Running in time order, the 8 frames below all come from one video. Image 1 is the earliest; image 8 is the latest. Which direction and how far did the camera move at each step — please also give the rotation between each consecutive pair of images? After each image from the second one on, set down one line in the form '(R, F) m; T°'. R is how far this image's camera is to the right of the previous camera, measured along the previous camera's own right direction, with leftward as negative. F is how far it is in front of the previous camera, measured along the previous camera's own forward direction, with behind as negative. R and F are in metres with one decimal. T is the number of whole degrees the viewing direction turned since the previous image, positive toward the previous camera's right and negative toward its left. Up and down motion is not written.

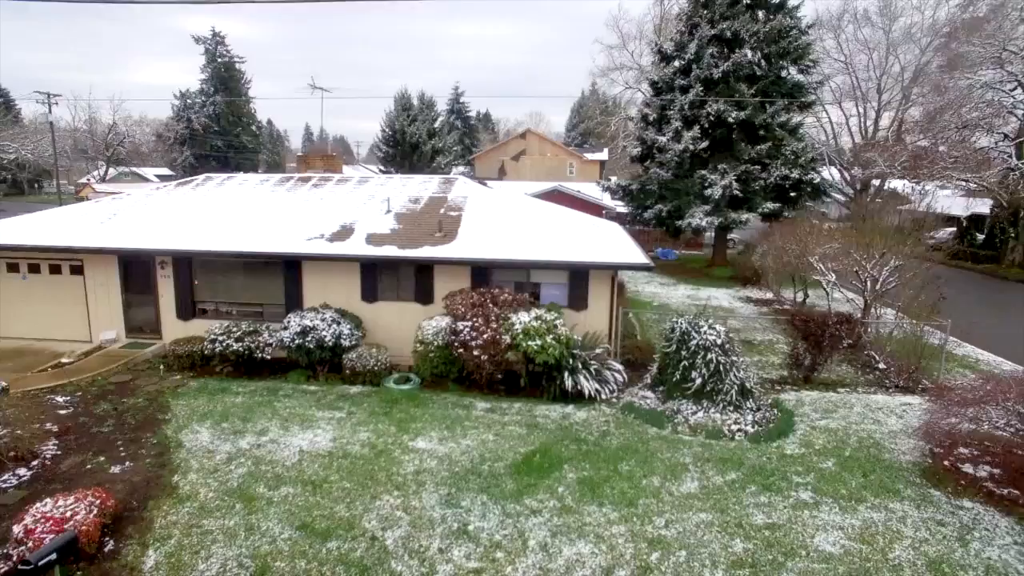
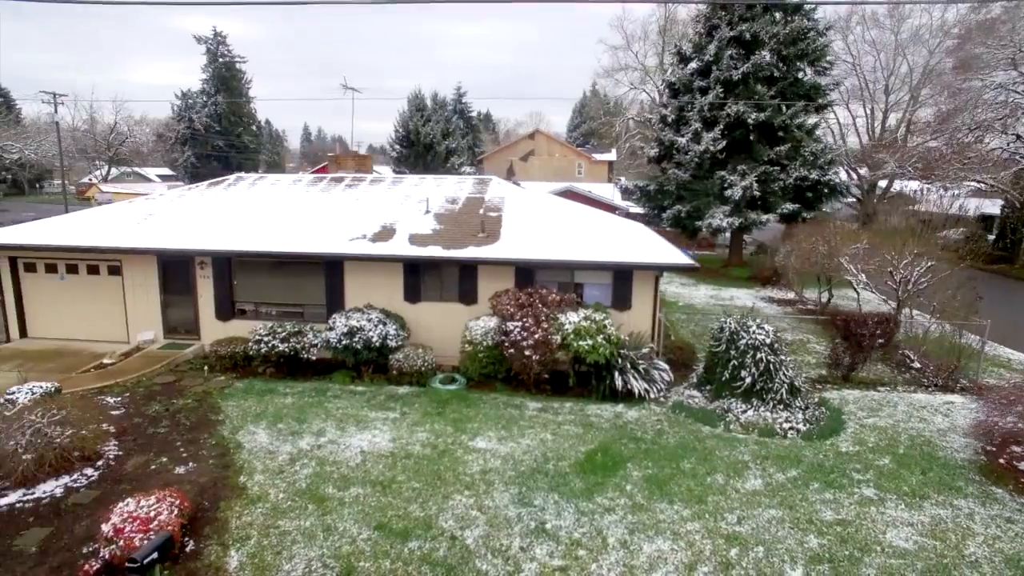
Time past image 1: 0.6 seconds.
(-0.8, -0.1) m; +1°
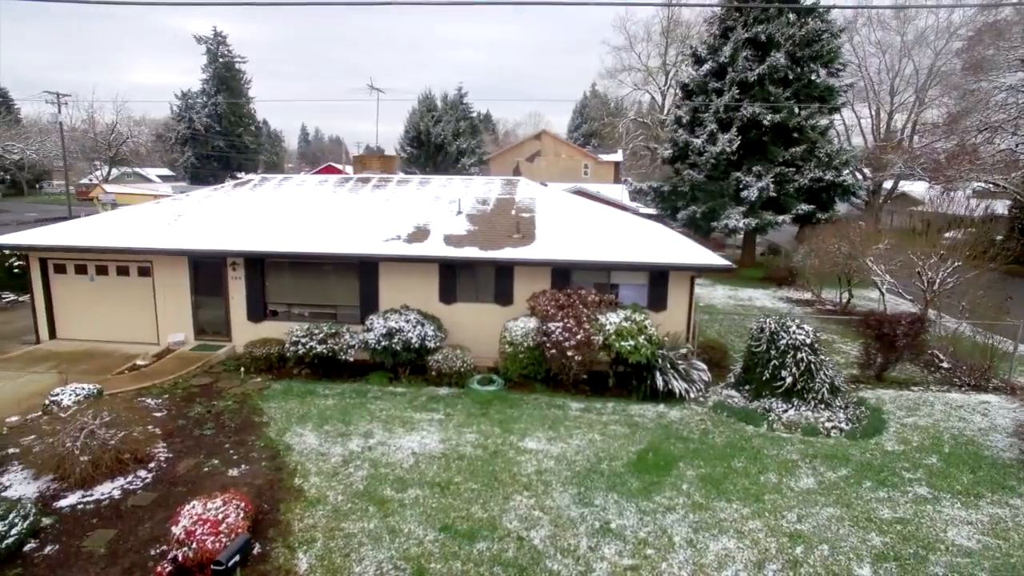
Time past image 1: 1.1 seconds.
(-0.7, 0.0) m; +1°
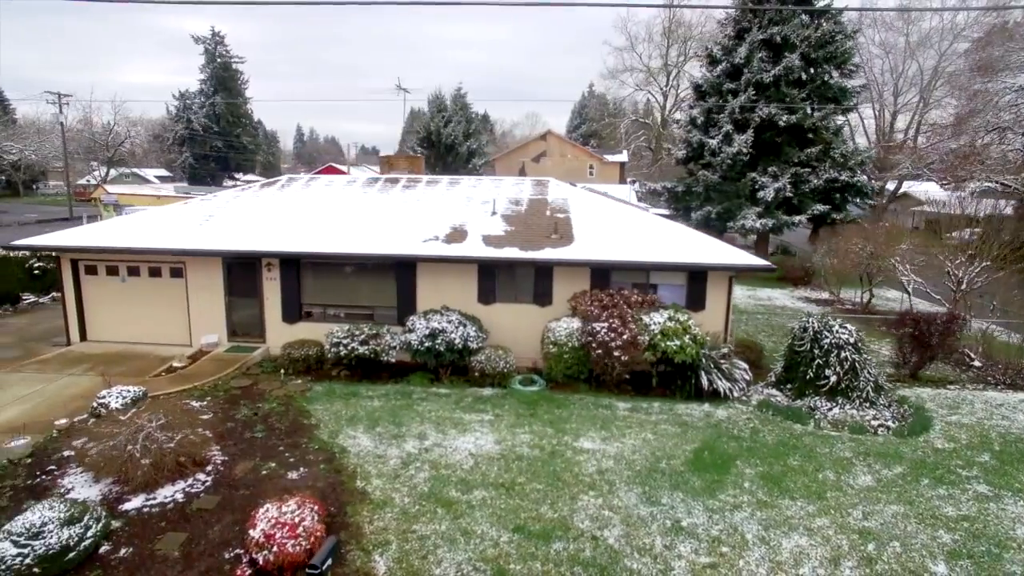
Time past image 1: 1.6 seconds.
(-0.8, 0.0) m; +1°
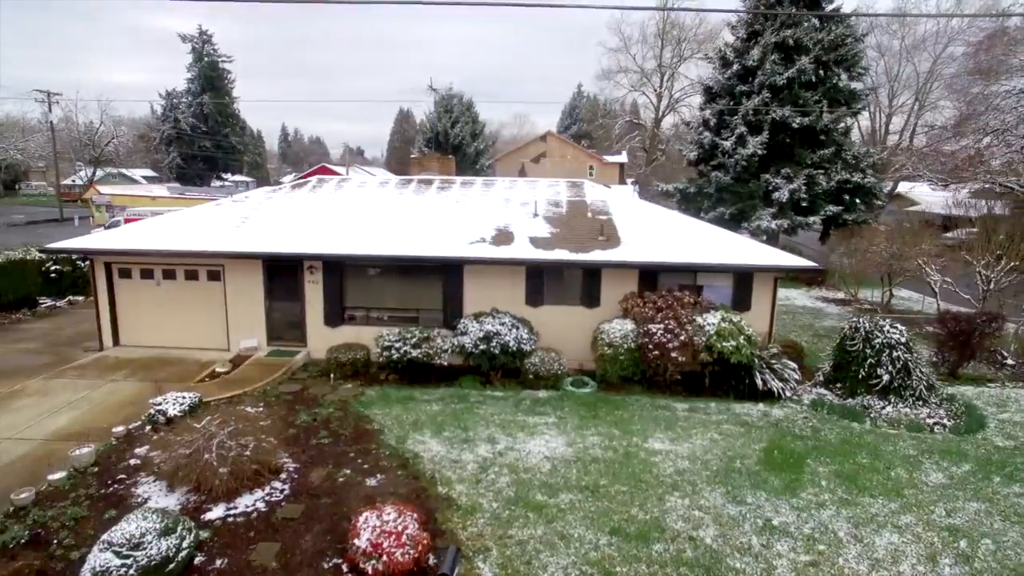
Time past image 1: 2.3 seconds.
(-1.2, 0.0) m; +2°
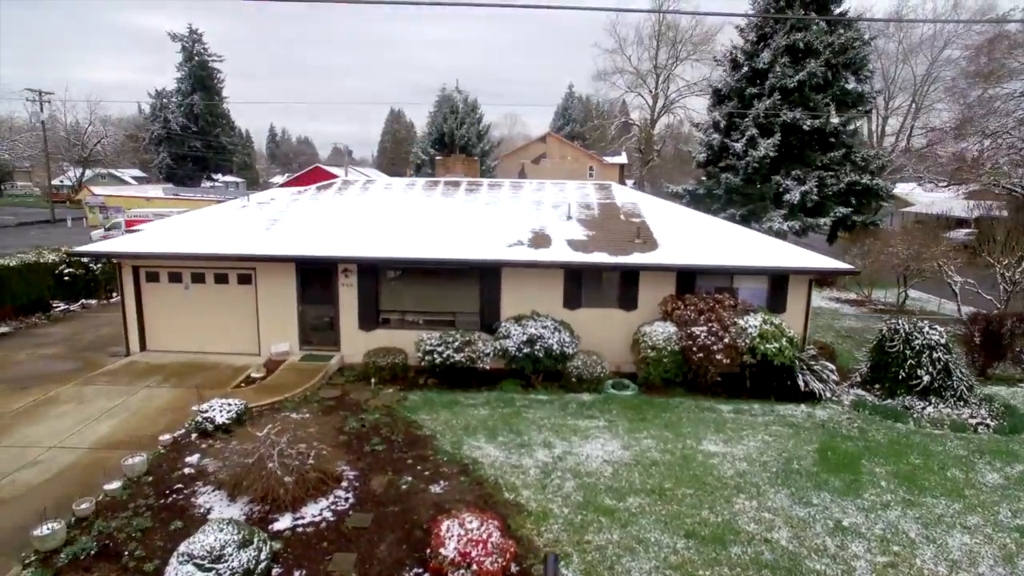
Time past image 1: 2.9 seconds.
(-0.9, +0.1) m; +2°
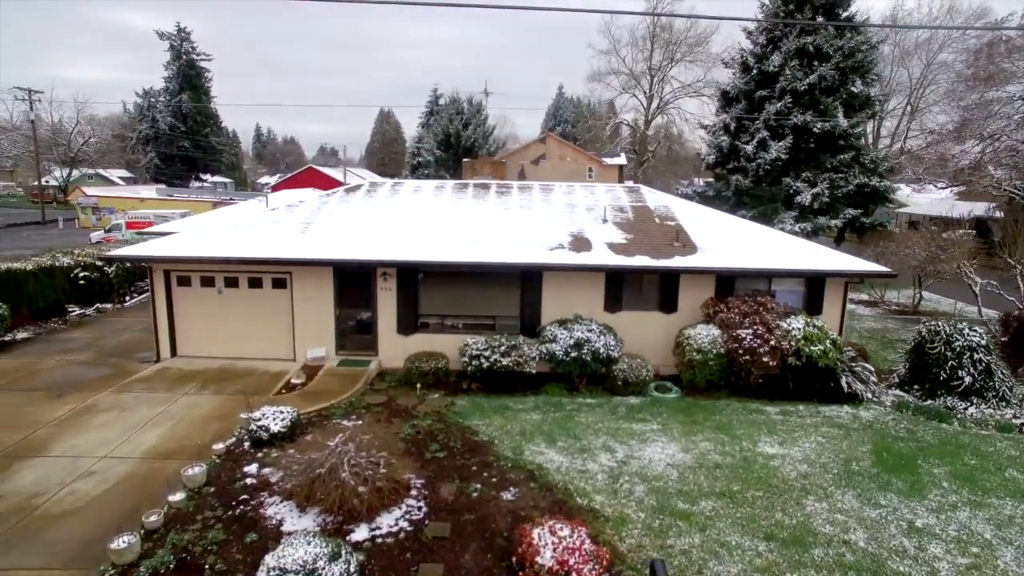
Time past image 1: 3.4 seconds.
(-1.0, +0.1) m; +2°
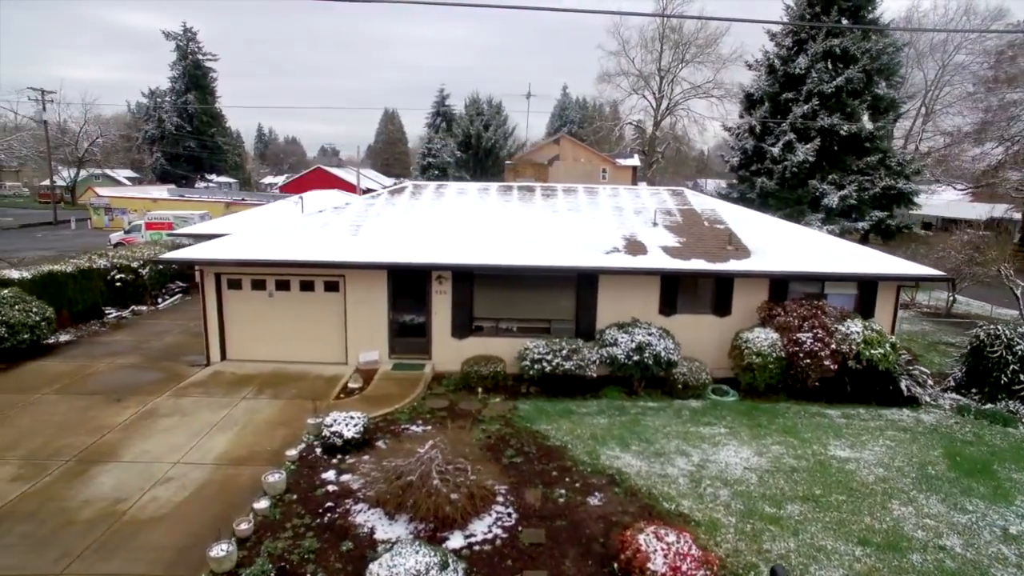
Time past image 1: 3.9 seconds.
(-1.0, 0.0) m; +1°
